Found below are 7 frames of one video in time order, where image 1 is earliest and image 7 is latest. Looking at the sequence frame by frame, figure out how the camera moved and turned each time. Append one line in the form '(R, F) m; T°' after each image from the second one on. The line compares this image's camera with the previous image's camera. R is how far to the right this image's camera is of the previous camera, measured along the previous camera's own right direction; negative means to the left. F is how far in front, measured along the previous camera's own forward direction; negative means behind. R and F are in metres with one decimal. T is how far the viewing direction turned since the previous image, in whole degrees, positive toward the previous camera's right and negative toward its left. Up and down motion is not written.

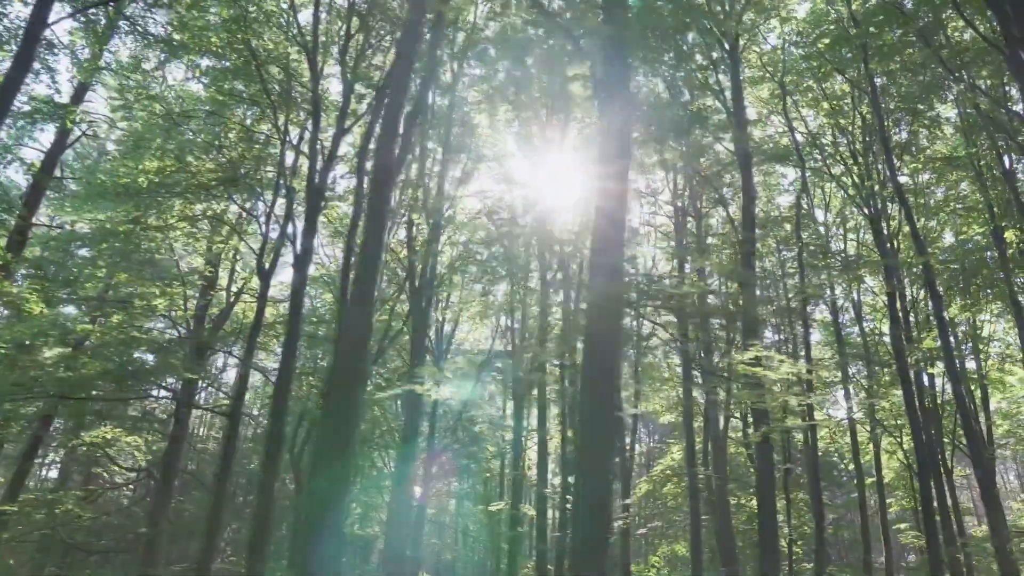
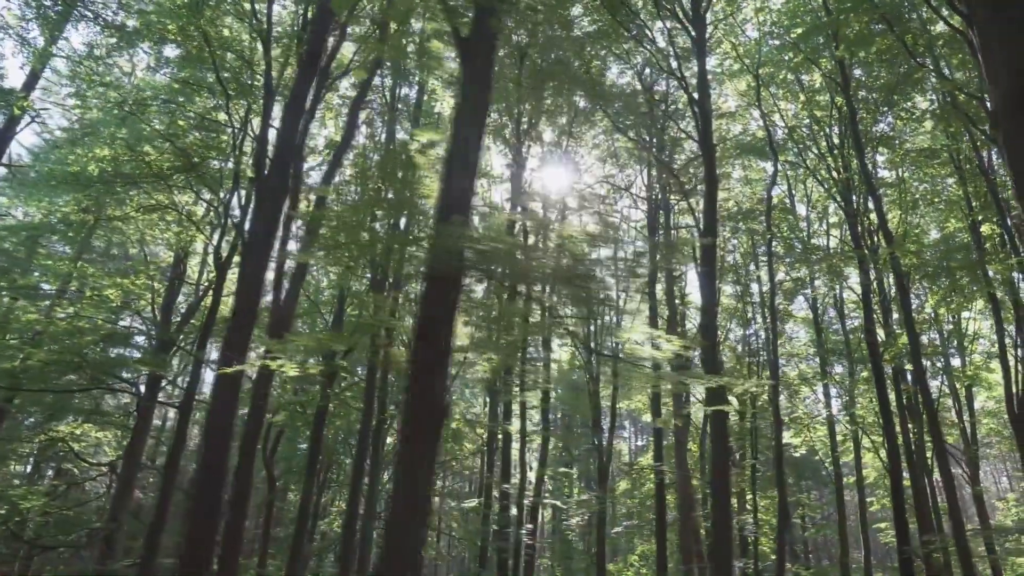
(+0.7, +0.2) m; 0°
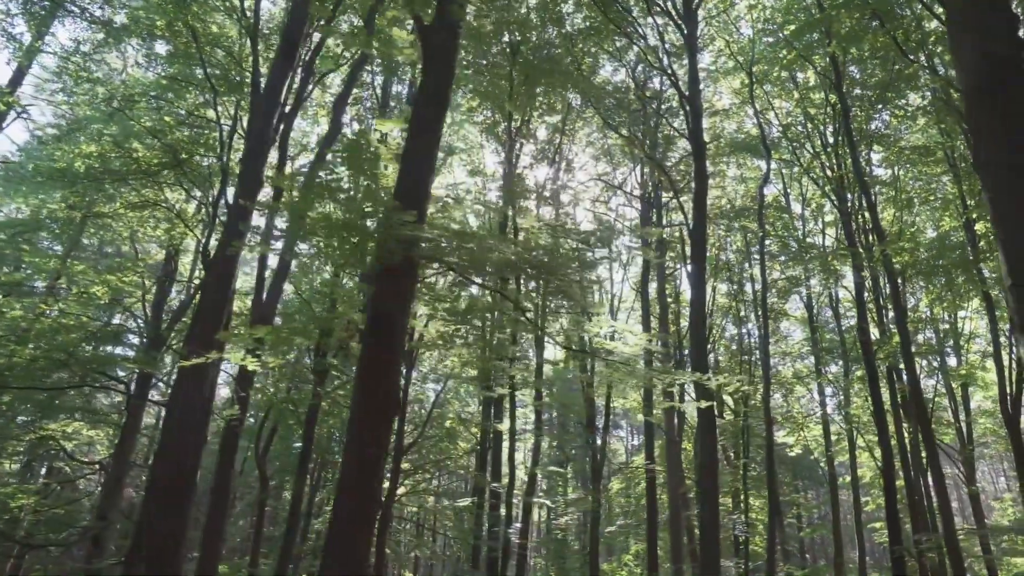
(+0.2, +0.1) m; 0°
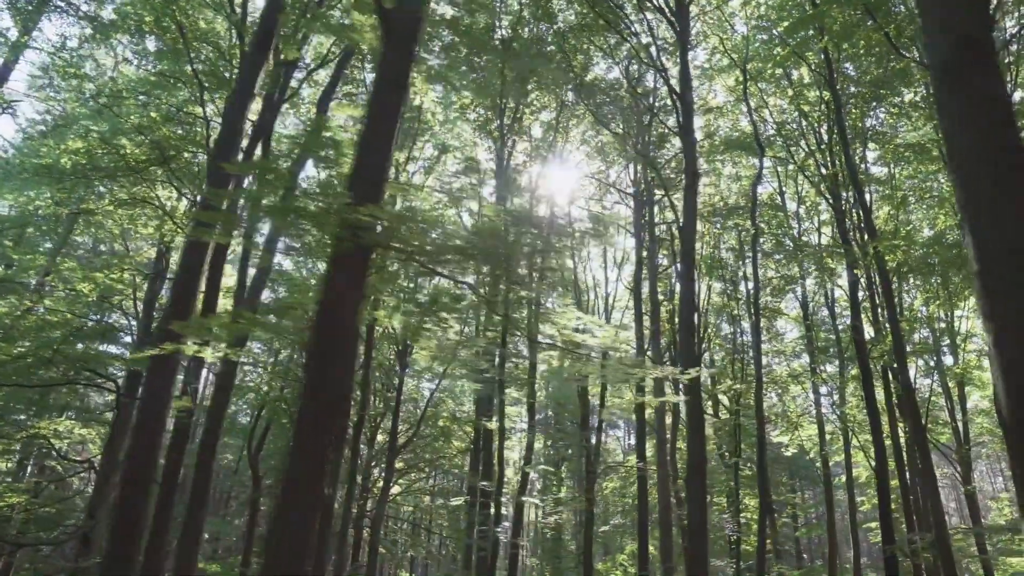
(+0.2, +0.1) m; 0°
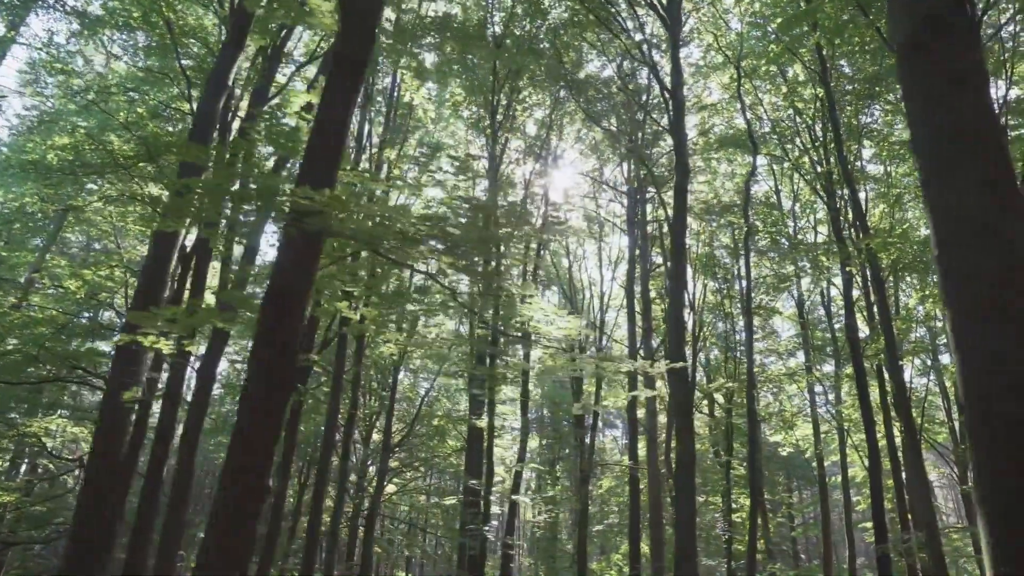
(+0.2, +0.1) m; 0°
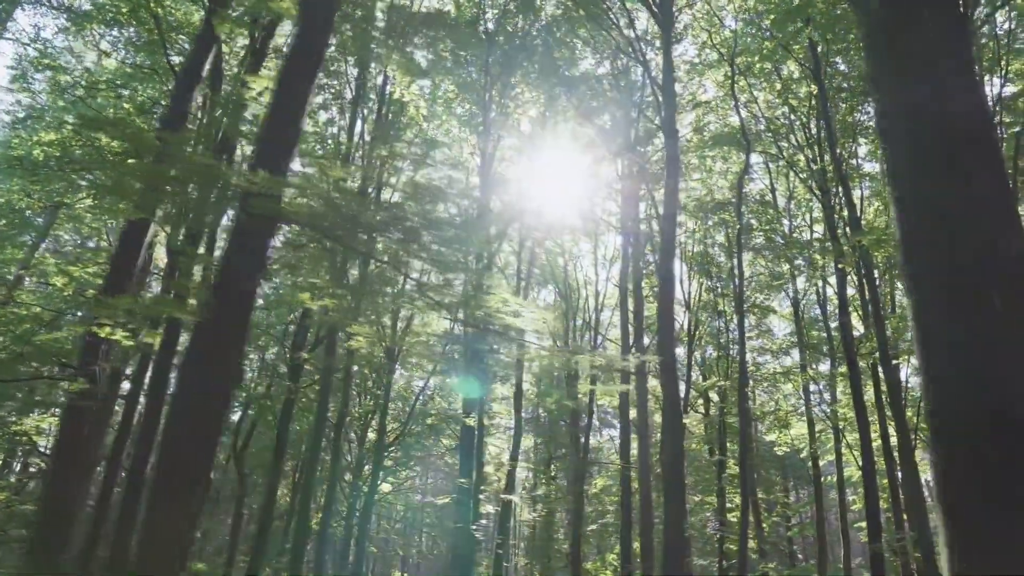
(+0.2, +0.1) m; 0°
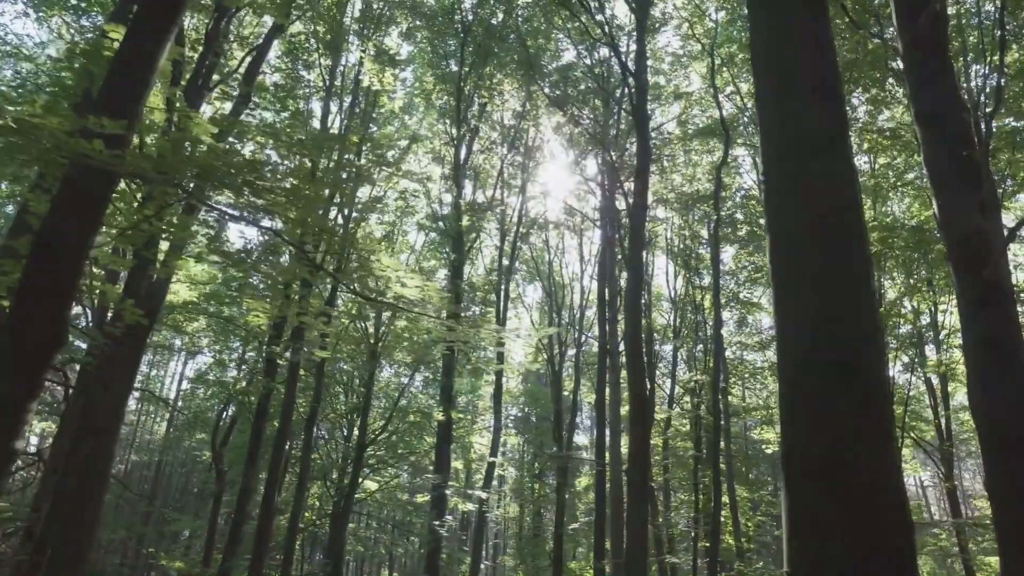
(+0.6, +0.2) m; 0°
